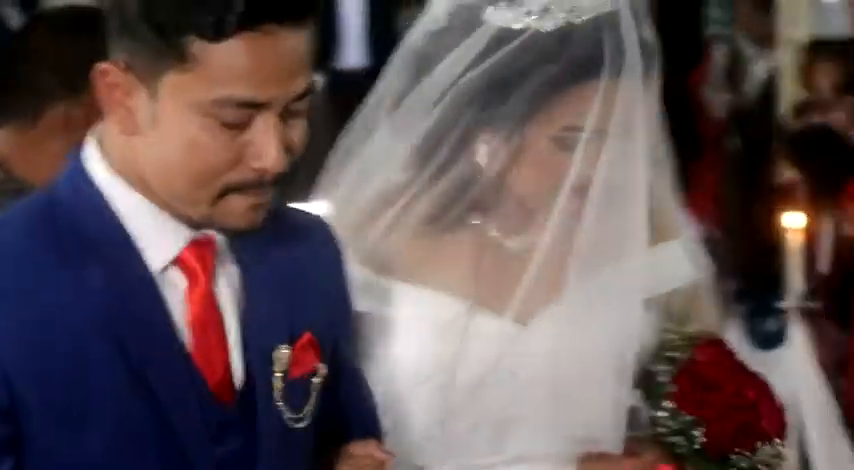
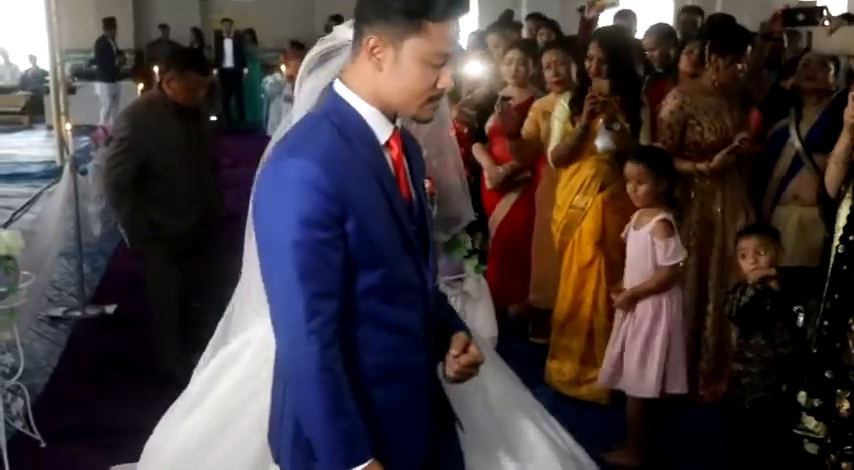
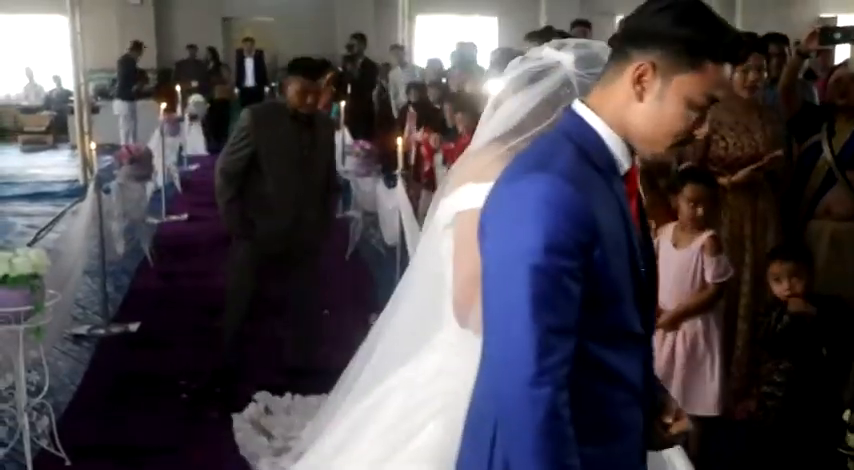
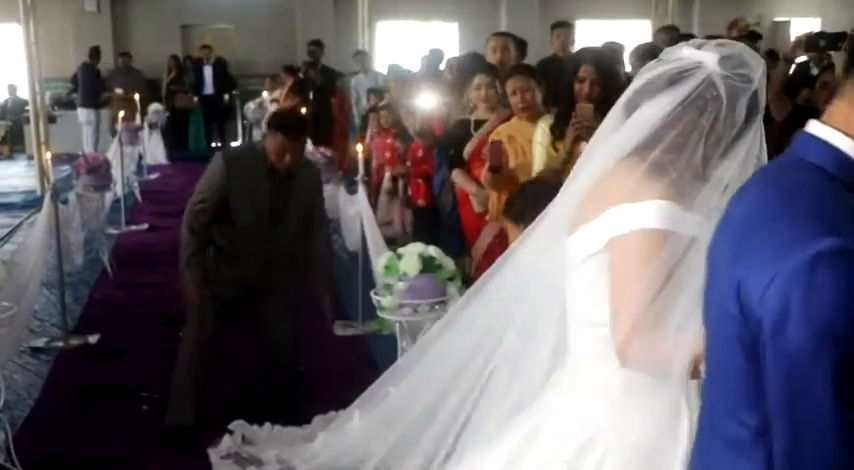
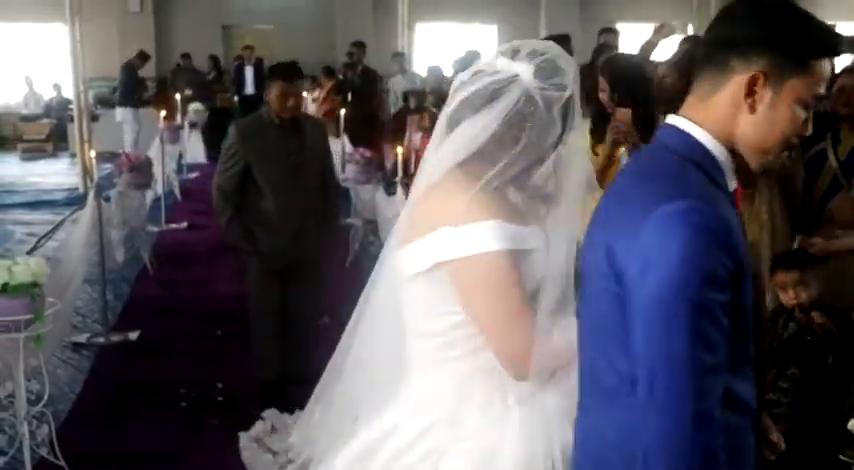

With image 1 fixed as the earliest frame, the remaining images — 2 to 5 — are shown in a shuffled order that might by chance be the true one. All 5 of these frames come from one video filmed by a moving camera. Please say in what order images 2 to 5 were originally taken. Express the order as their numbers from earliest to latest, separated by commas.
2, 3, 5, 4
